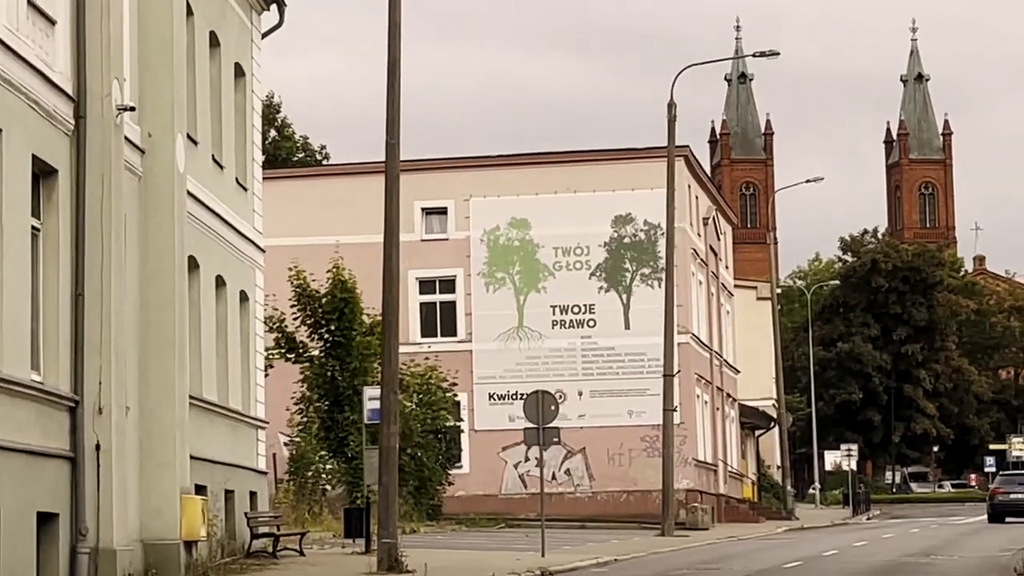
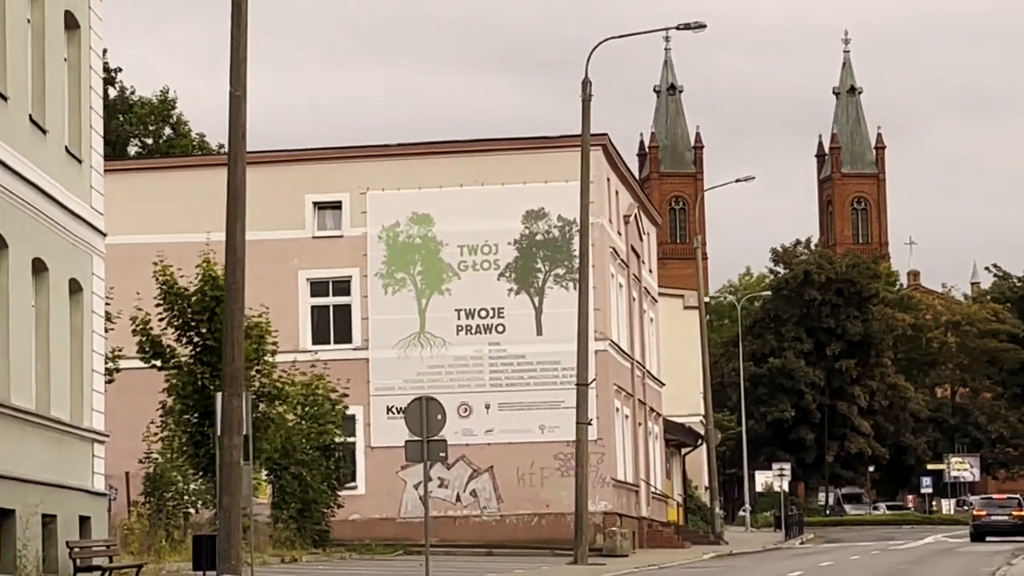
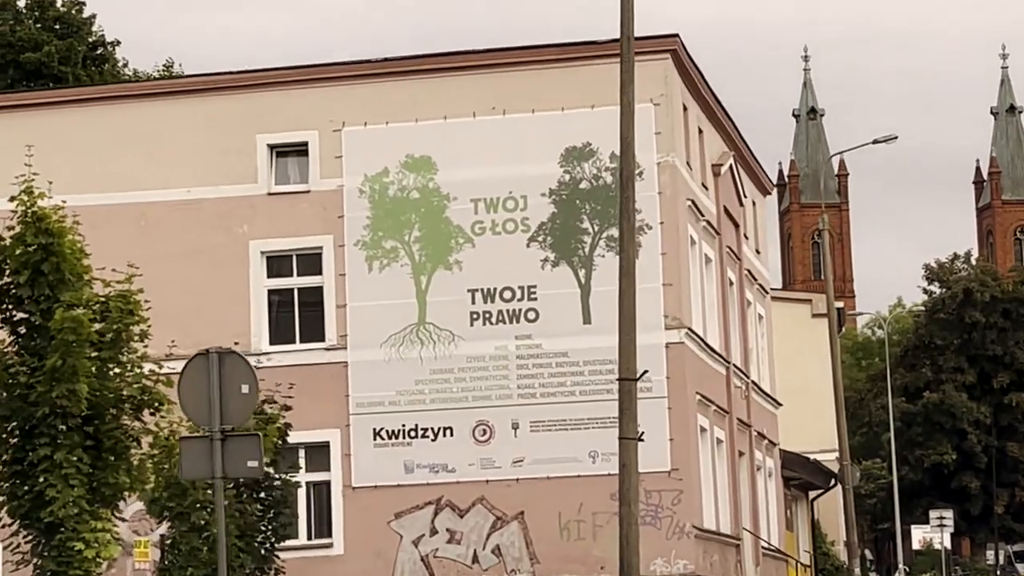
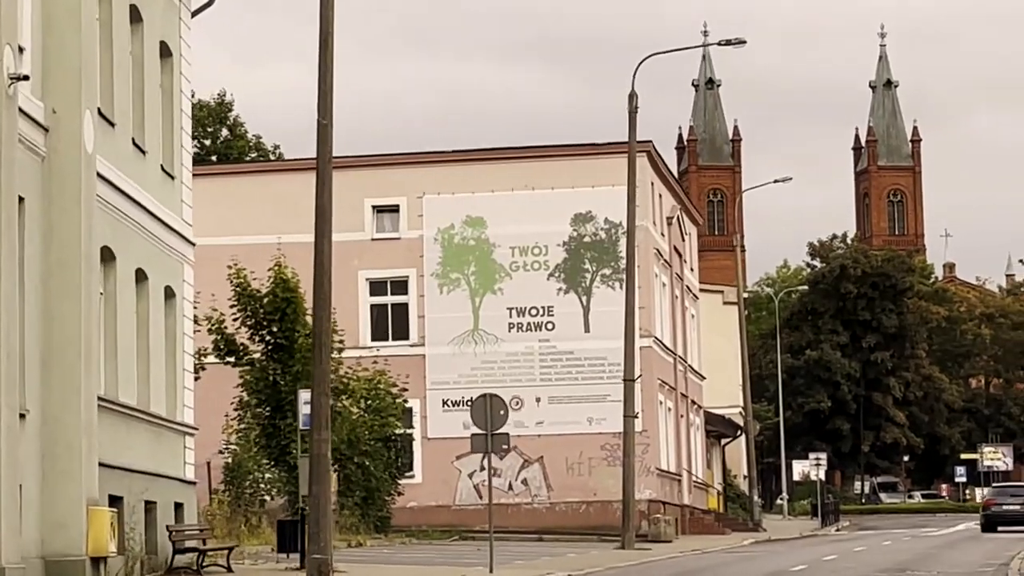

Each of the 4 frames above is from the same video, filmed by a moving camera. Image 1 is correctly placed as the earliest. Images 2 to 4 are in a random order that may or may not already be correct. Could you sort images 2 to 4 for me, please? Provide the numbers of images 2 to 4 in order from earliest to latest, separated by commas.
4, 2, 3
